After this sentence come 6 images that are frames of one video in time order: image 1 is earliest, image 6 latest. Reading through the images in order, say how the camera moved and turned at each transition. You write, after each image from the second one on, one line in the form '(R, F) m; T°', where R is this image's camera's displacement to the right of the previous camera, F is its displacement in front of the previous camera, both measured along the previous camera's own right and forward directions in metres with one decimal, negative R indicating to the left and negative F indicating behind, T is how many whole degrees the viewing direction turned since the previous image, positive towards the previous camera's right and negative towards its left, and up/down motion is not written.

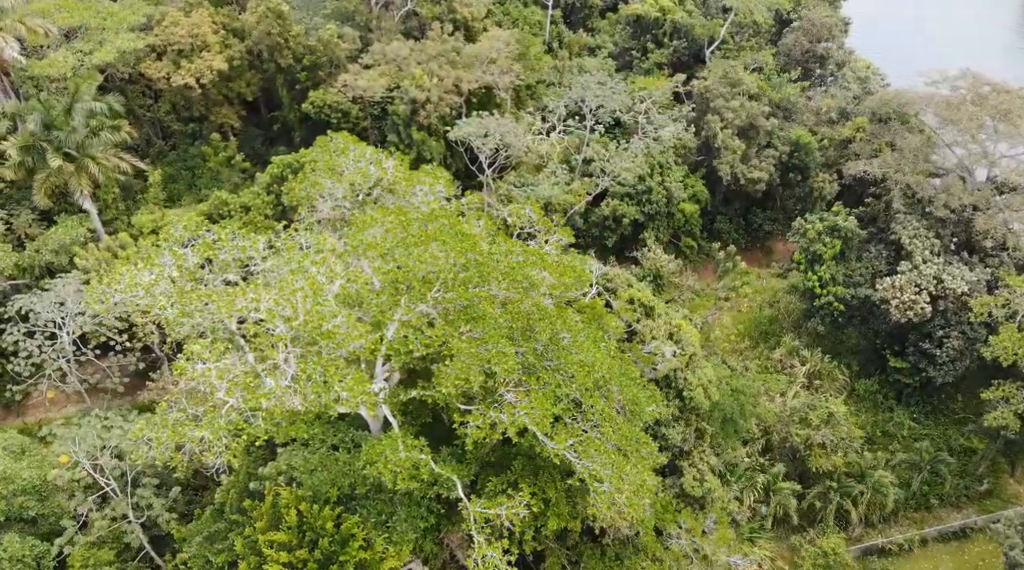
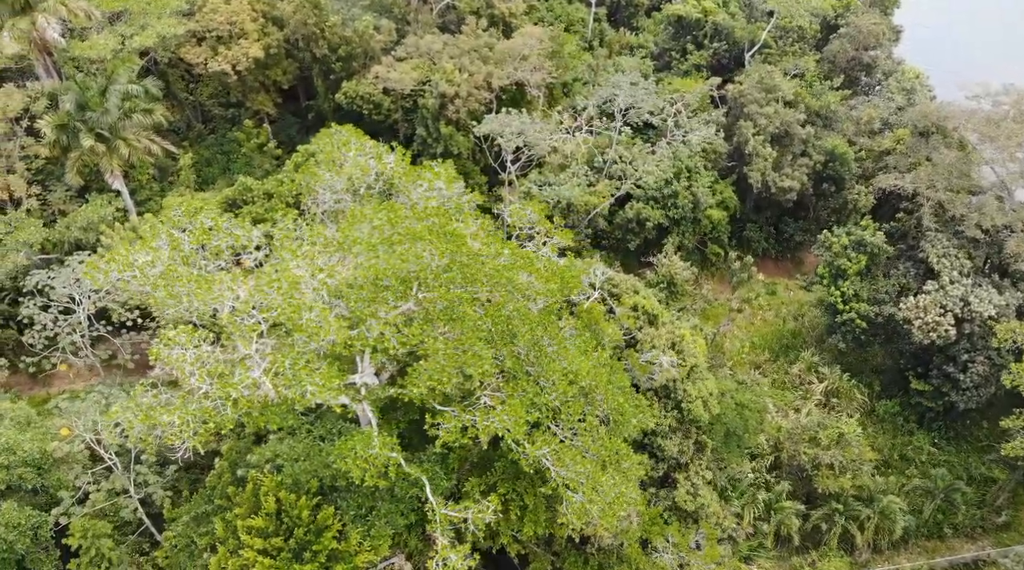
(+1.2, +0.2) m; -3°
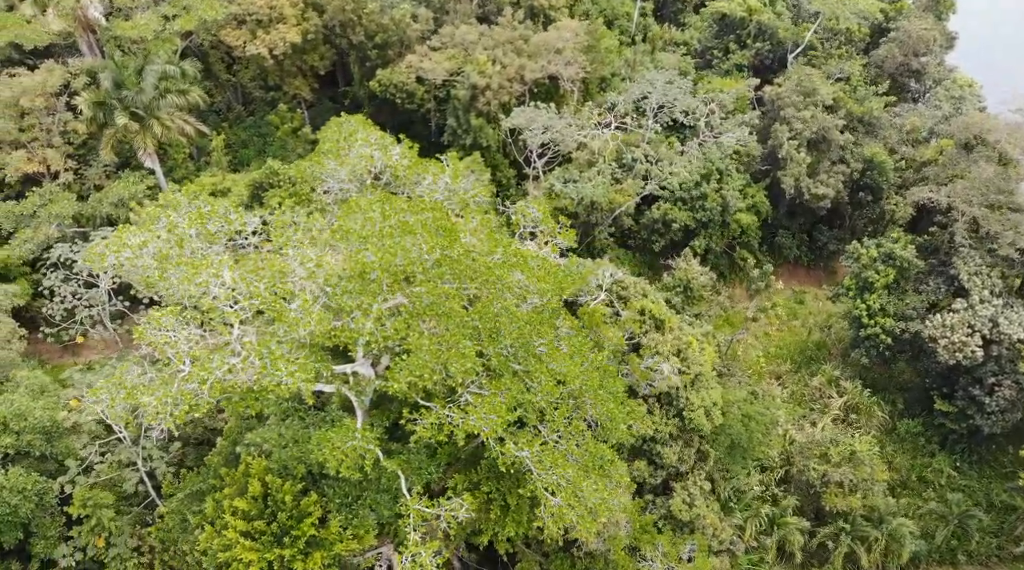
(+1.0, +0.2) m; -3°
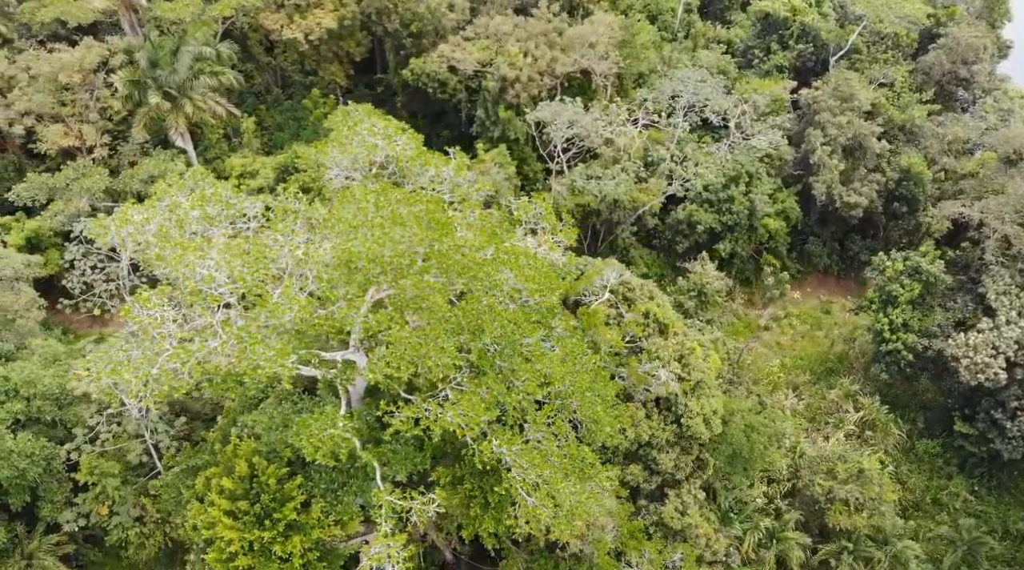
(+1.0, +0.1) m; -3°
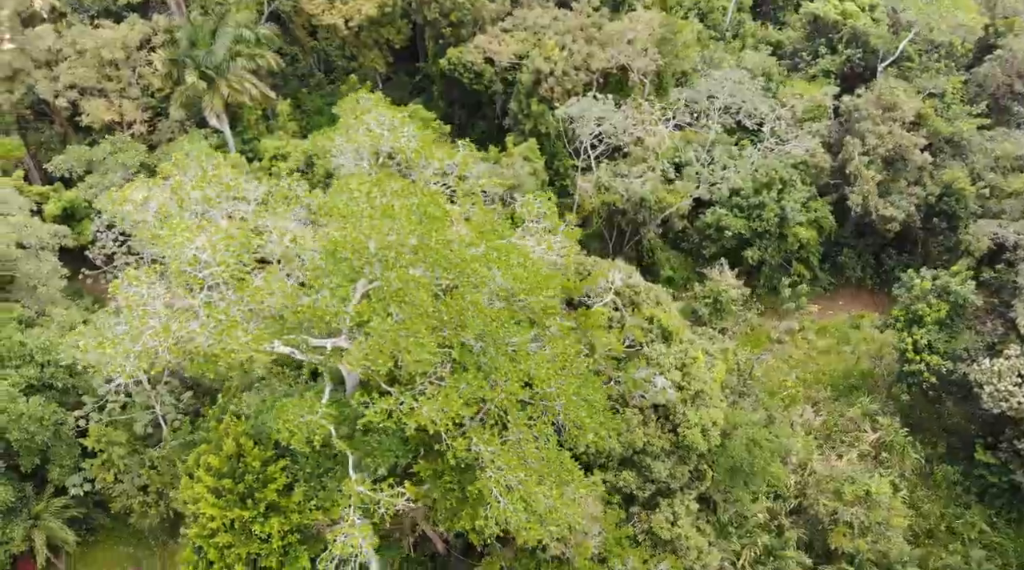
(+1.1, +0.2) m; -4°
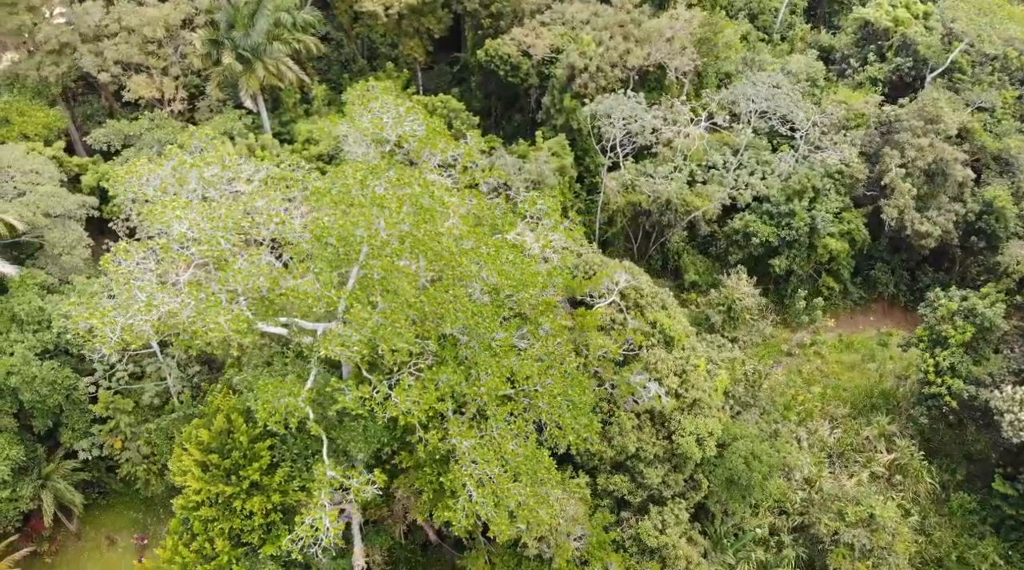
(+1.1, +0.1) m; -4°
